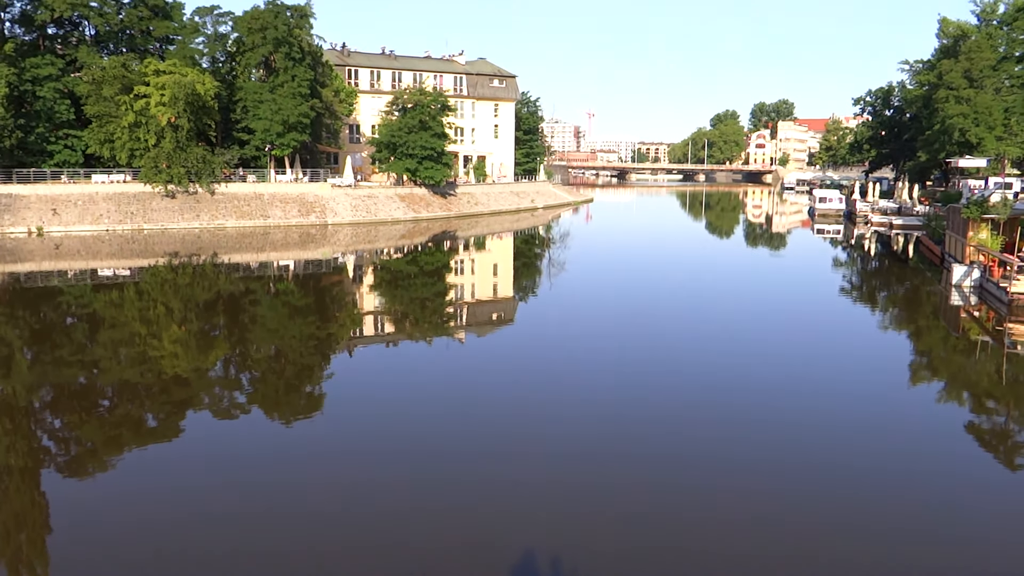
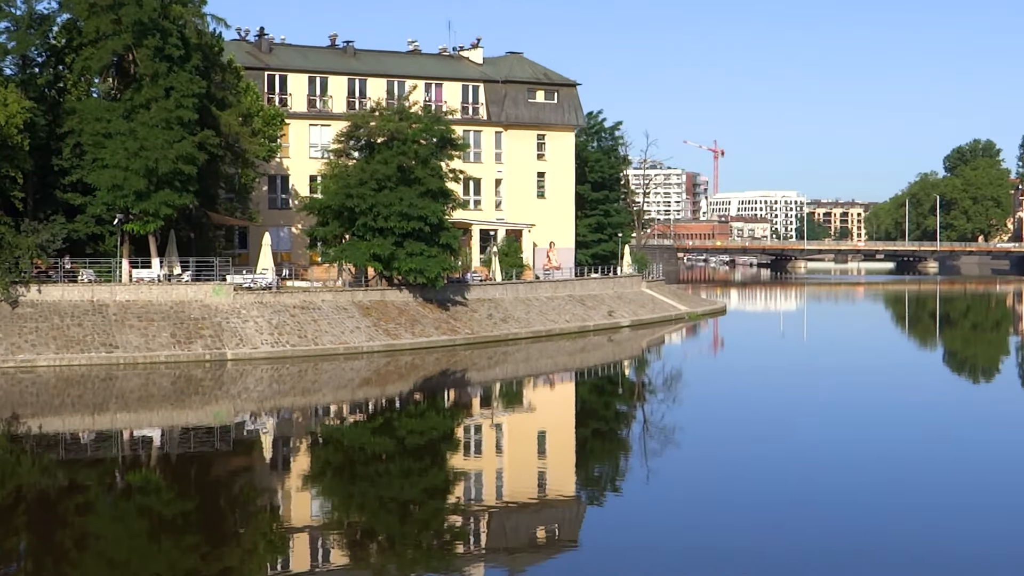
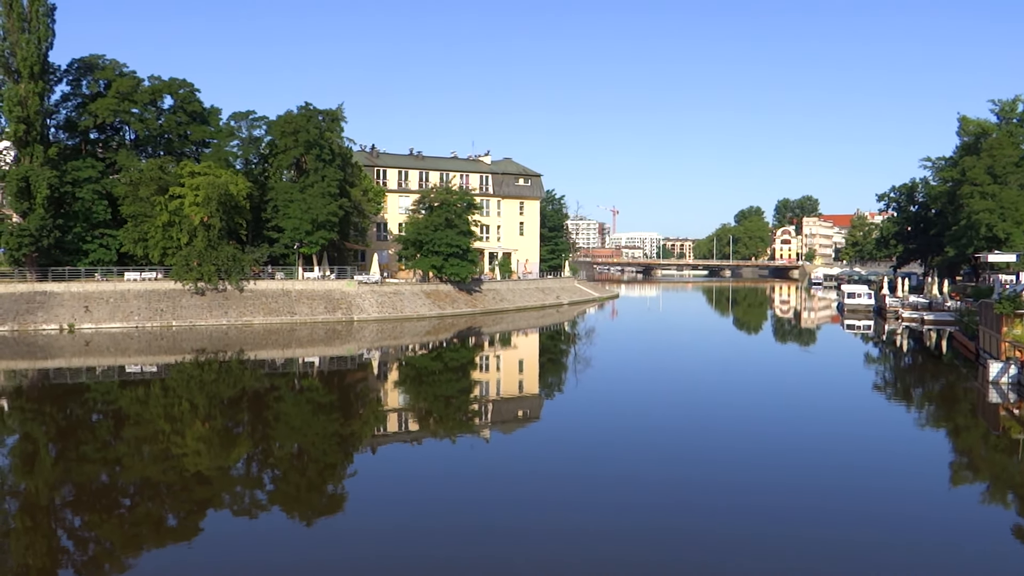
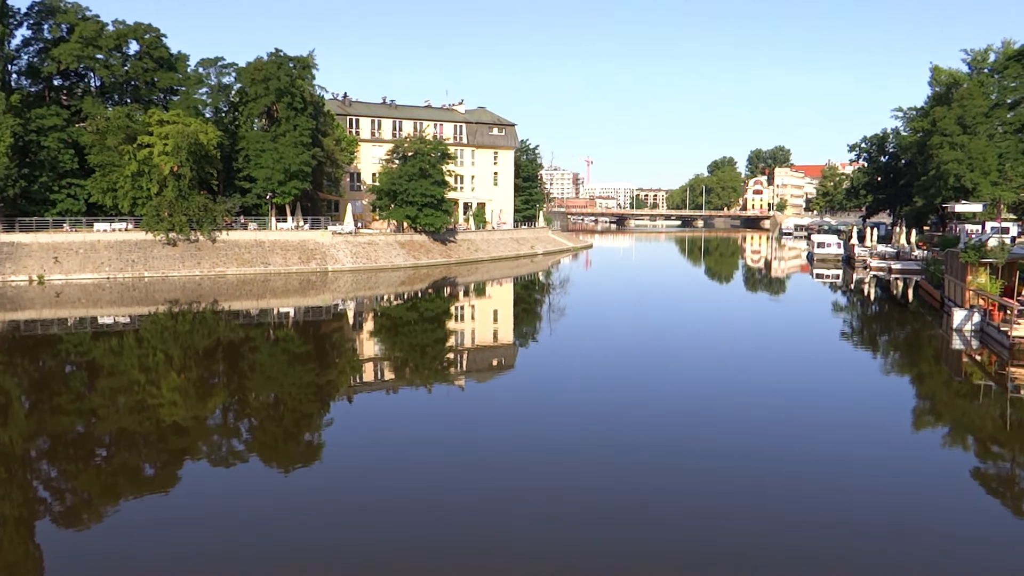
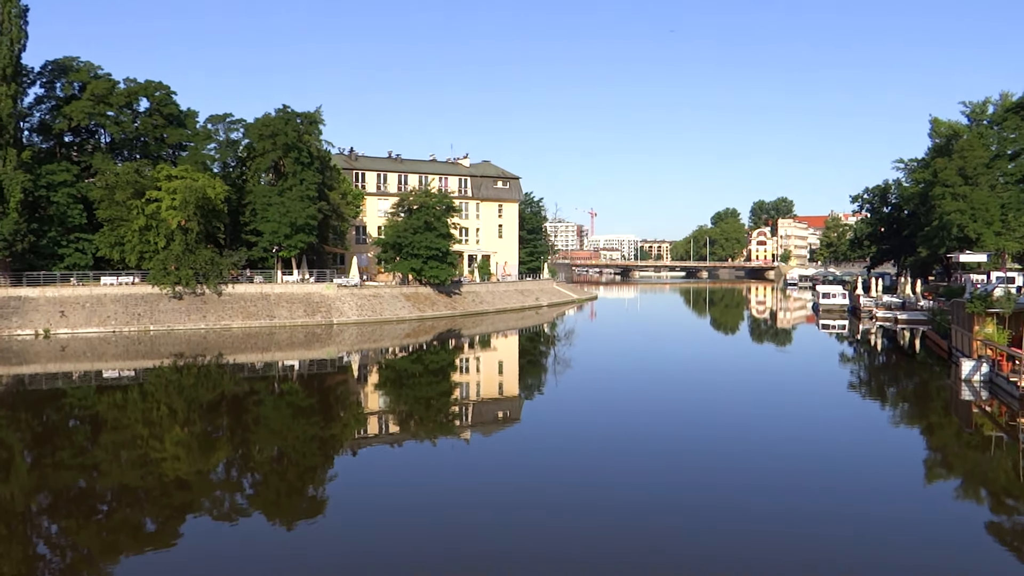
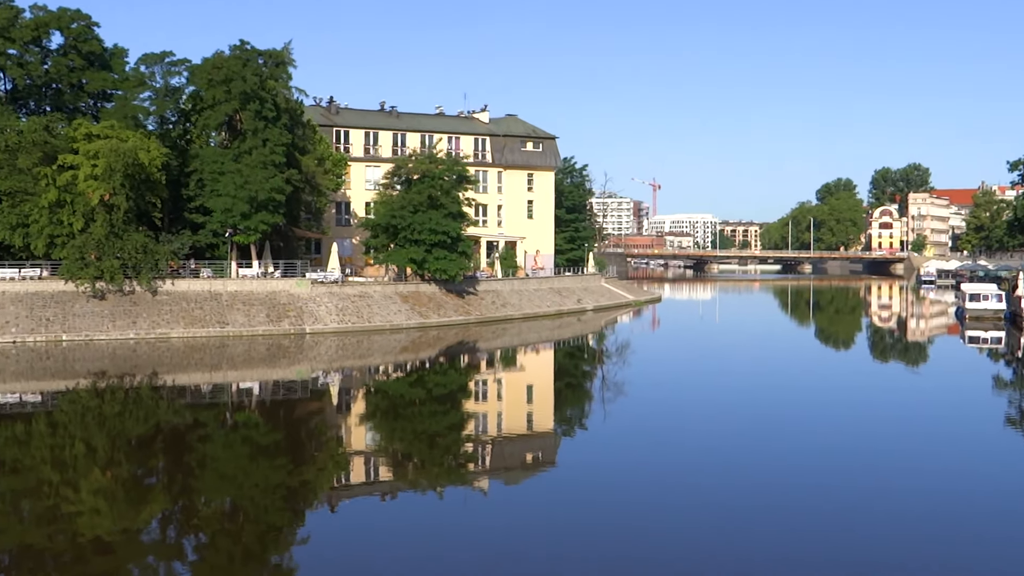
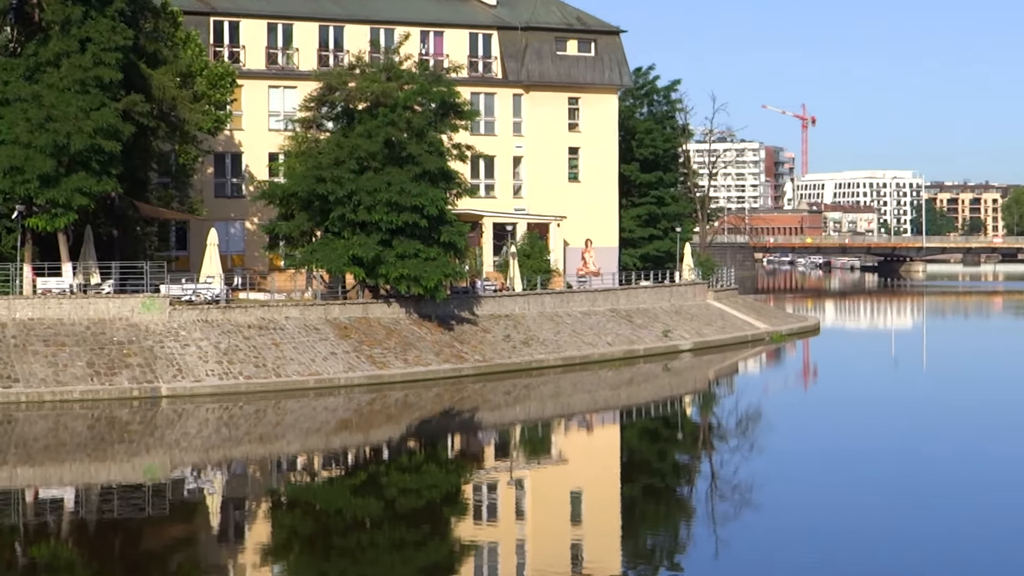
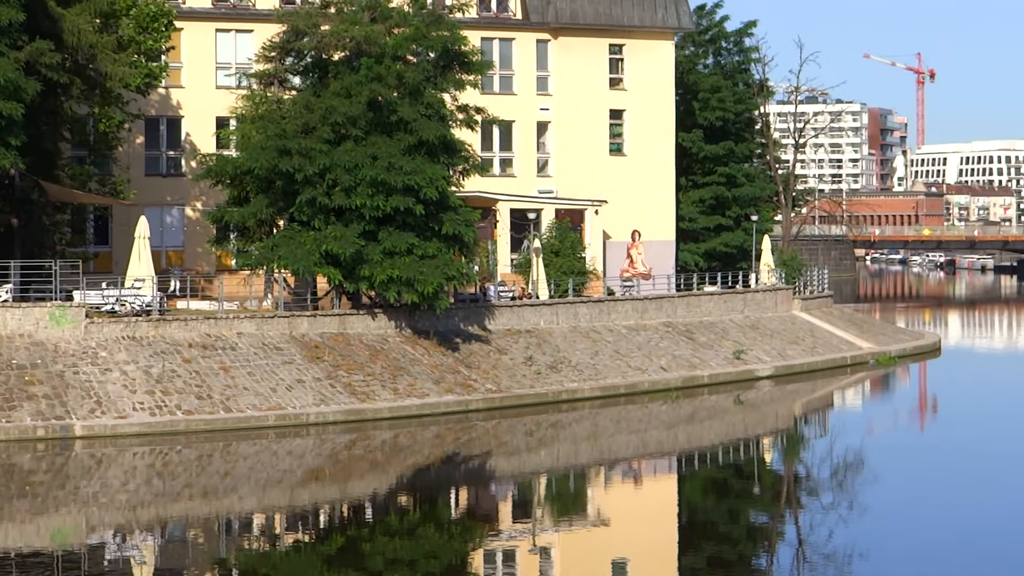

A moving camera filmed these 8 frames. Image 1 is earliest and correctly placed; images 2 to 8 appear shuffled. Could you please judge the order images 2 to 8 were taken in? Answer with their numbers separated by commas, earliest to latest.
4, 5, 3, 6, 2, 7, 8
